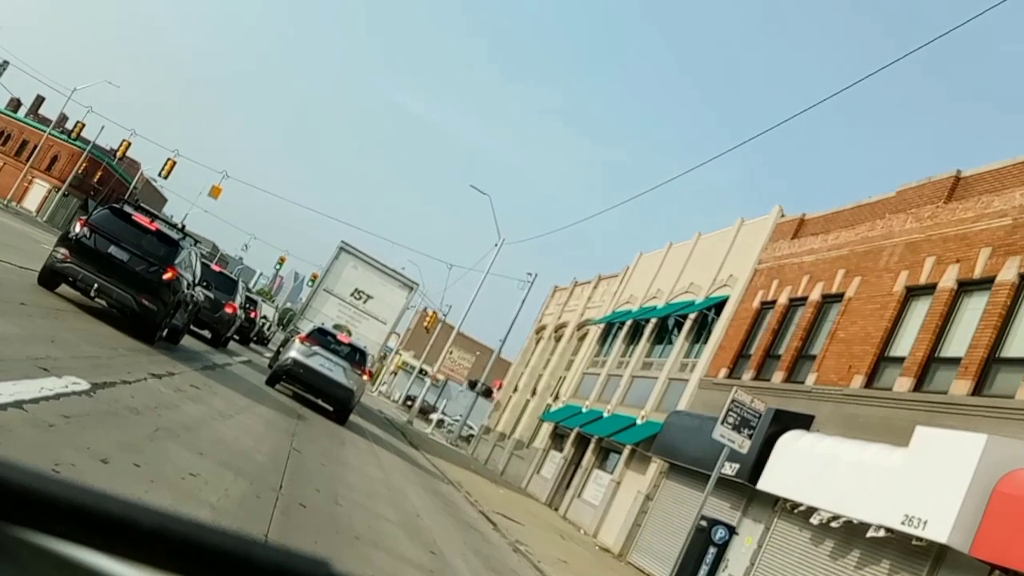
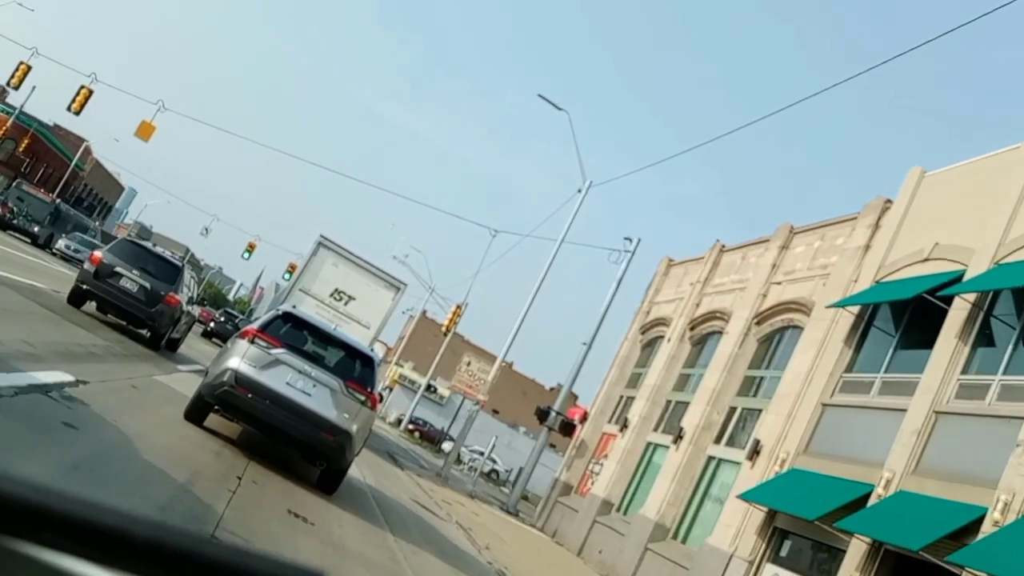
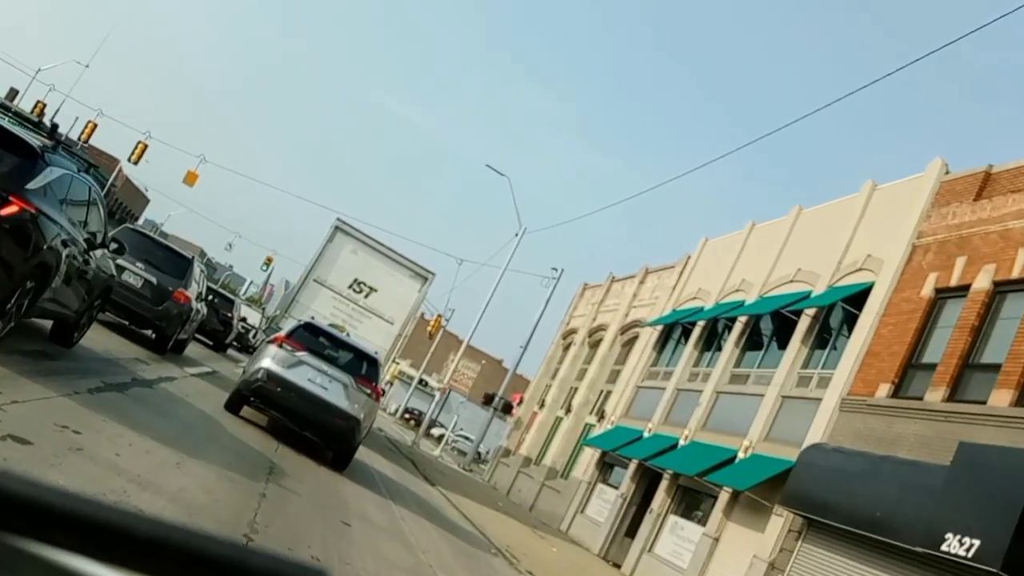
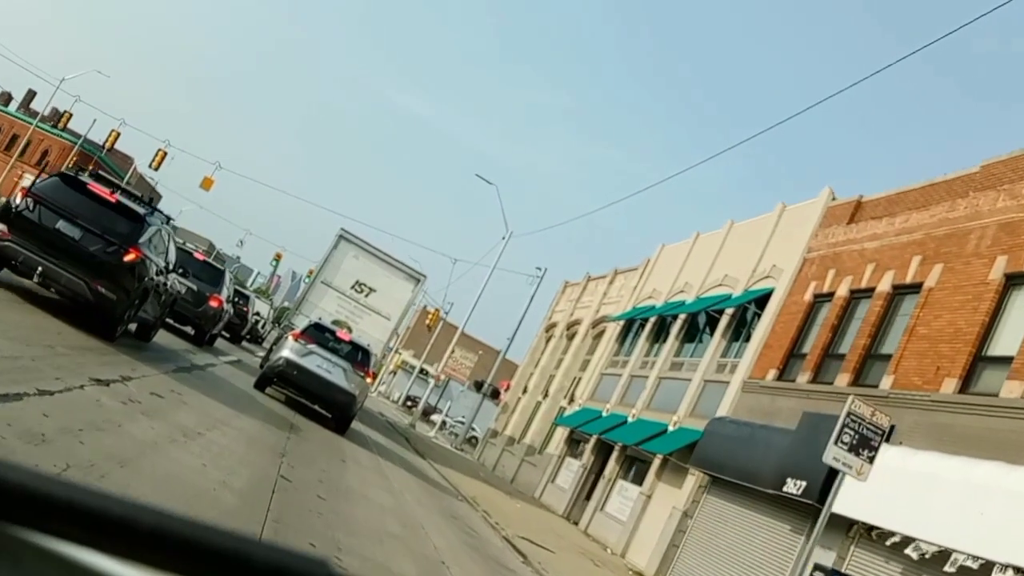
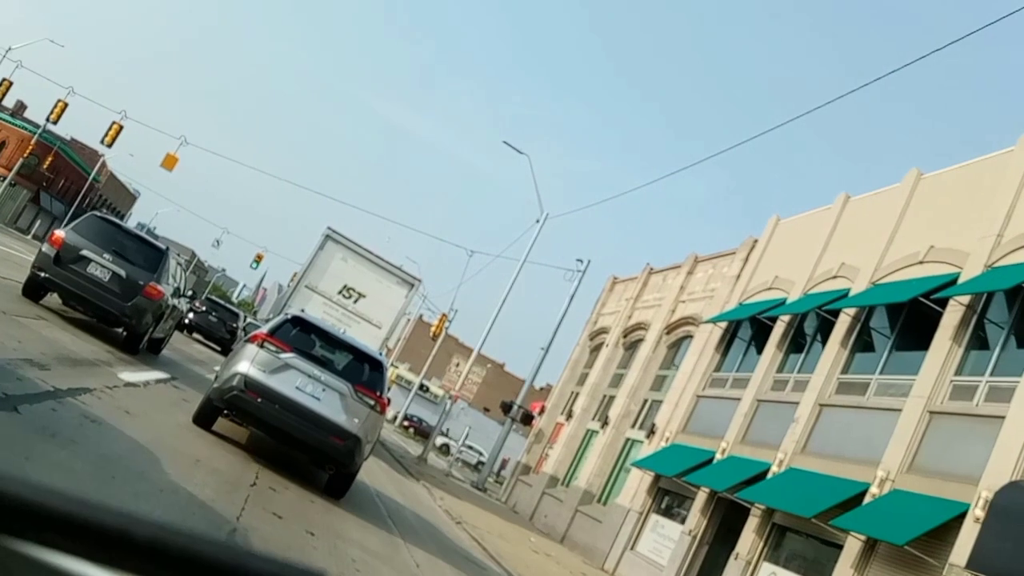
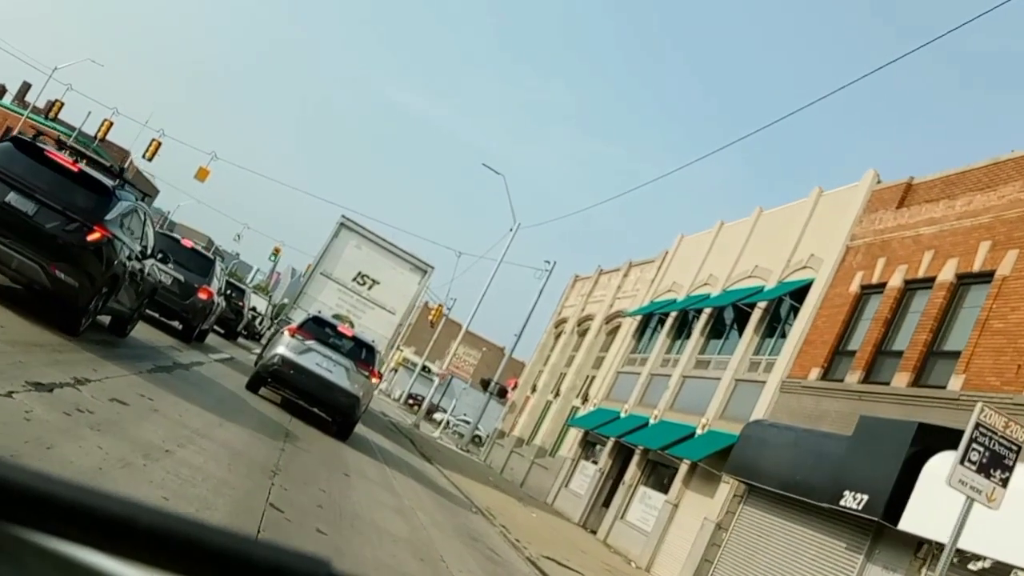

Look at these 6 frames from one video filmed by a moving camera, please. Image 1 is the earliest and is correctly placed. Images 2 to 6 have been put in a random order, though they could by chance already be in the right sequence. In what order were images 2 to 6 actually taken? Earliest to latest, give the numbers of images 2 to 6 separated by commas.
4, 6, 3, 5, 2
